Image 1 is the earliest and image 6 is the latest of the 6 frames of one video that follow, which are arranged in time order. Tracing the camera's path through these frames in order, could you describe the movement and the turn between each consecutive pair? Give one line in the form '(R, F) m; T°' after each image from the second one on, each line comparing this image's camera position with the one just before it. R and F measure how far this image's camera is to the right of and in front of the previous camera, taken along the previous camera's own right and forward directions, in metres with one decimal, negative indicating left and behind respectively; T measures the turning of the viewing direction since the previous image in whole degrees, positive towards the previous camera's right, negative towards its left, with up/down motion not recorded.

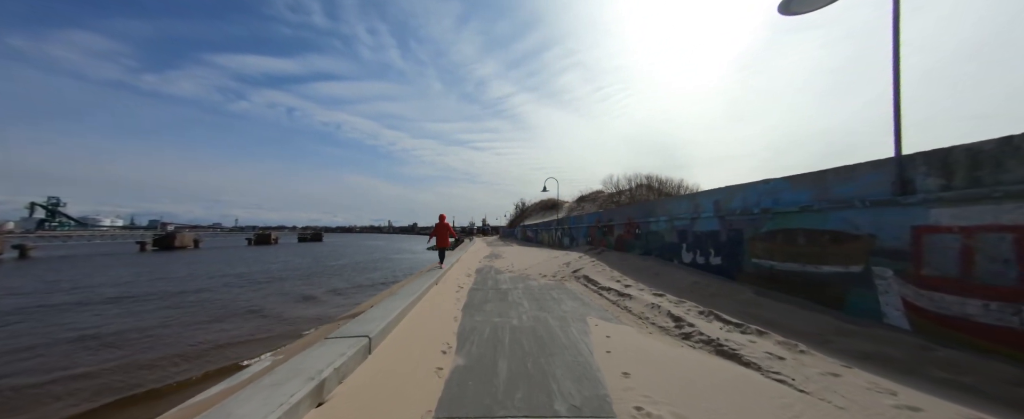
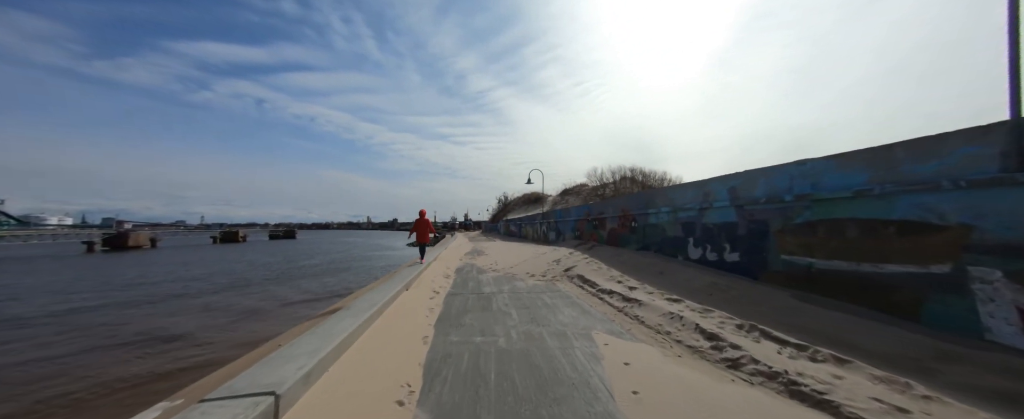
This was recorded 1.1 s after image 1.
(0.0, +1.3) m; +3°
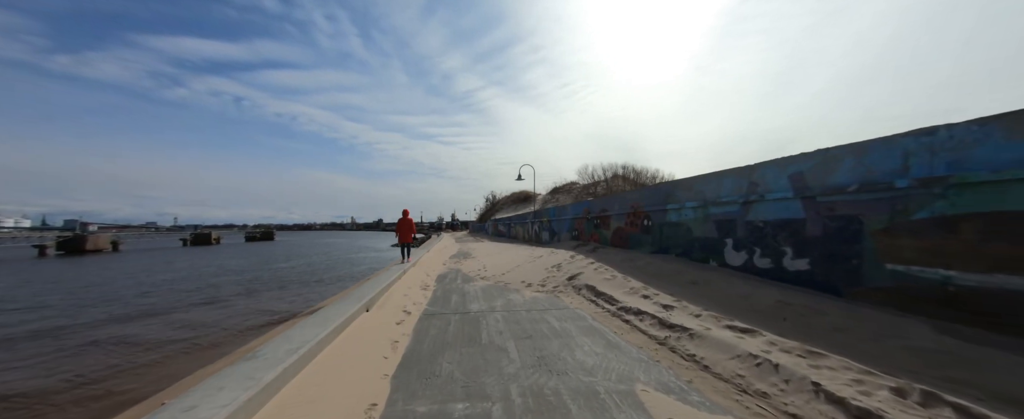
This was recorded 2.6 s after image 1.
(-0.1, +1.7) m; +2°
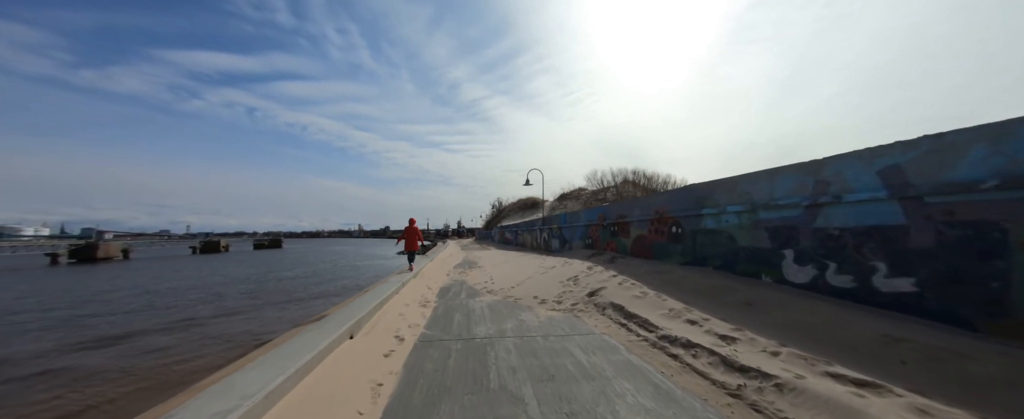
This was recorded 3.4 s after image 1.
(-0.1, +1.0) m; -1°
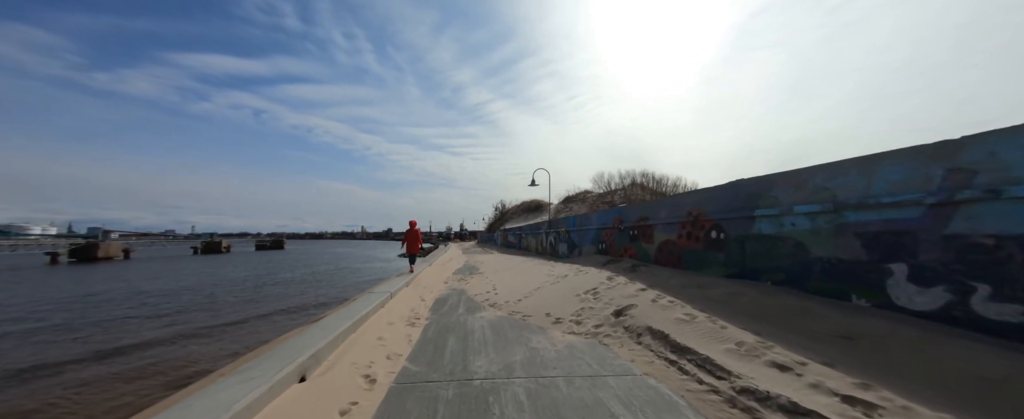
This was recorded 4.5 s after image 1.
(-0.1, +1.3) m; -1°
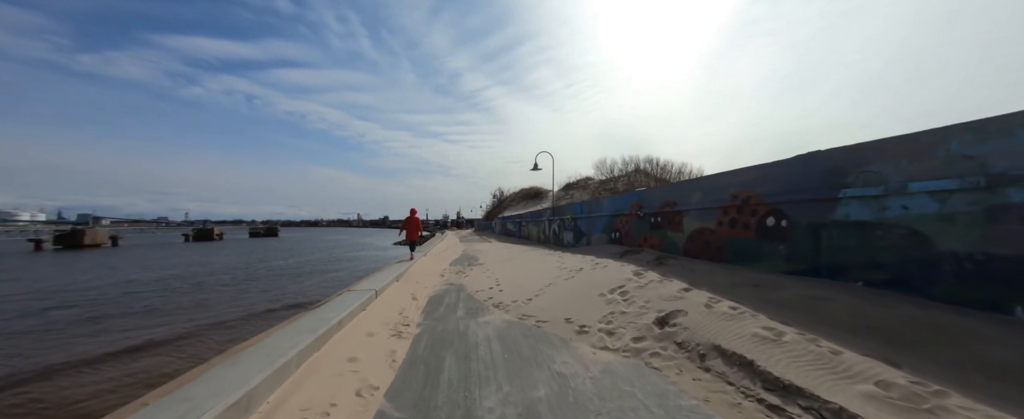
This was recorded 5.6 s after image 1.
(-0.2, +1.3) m; +1°
